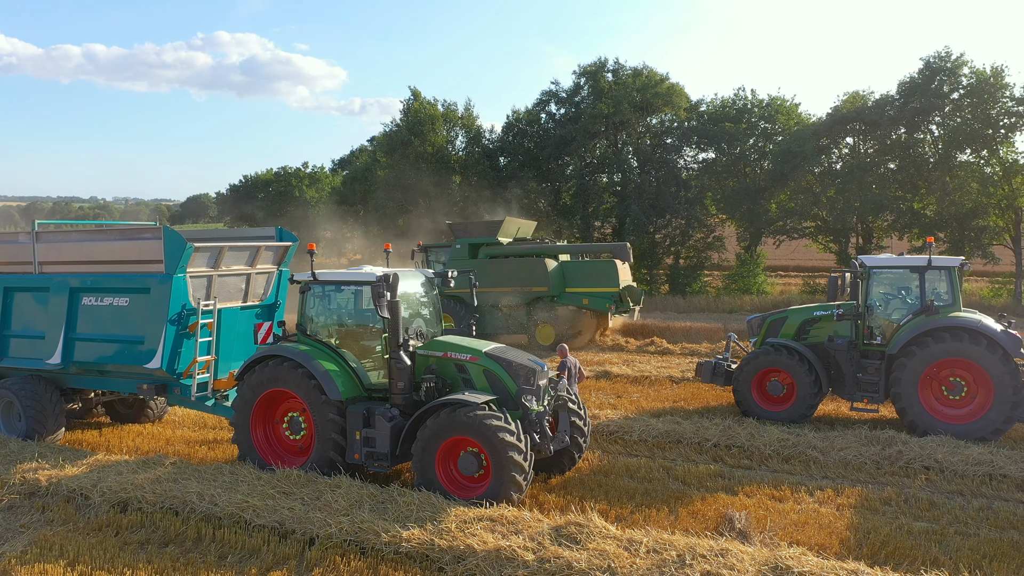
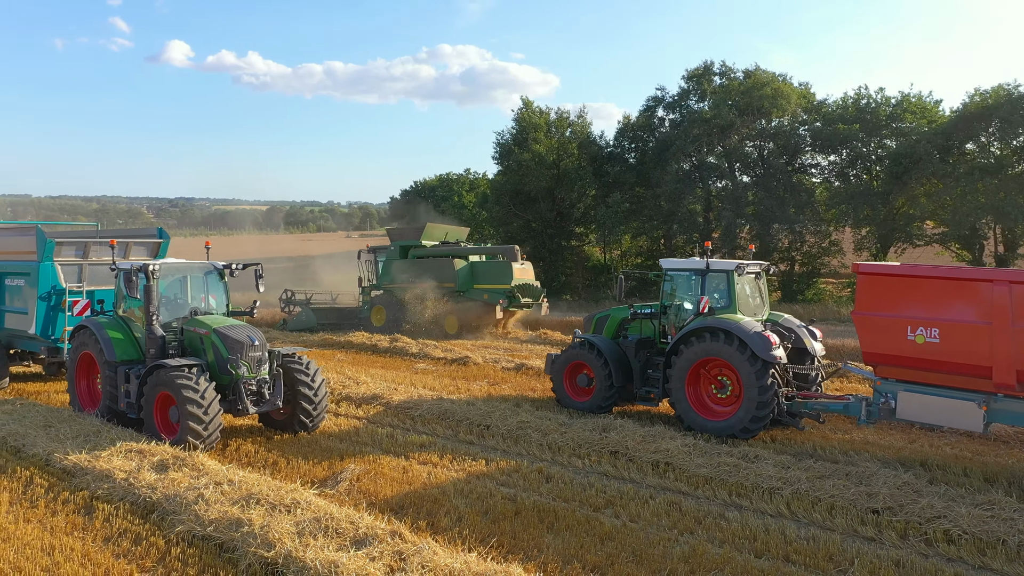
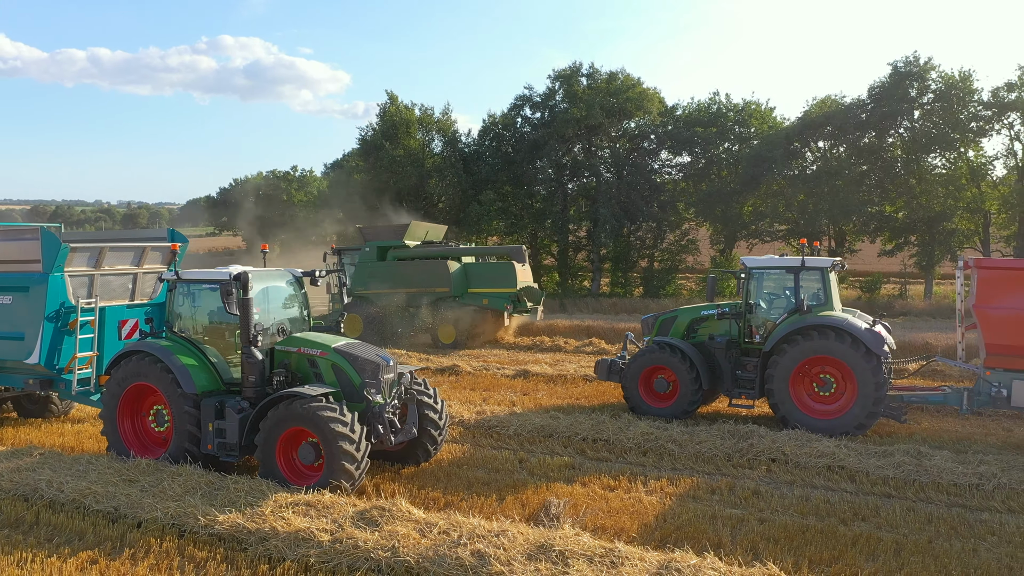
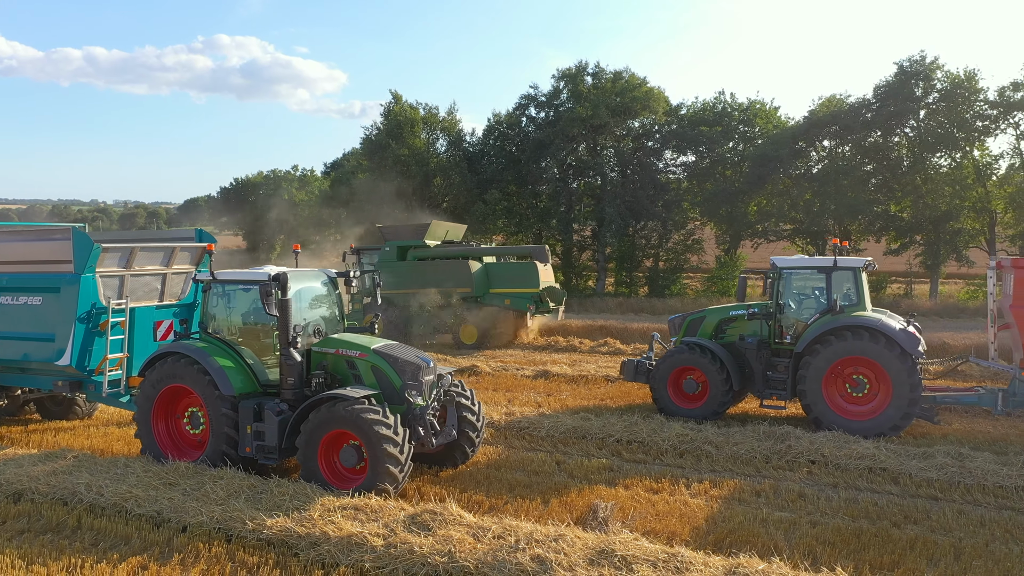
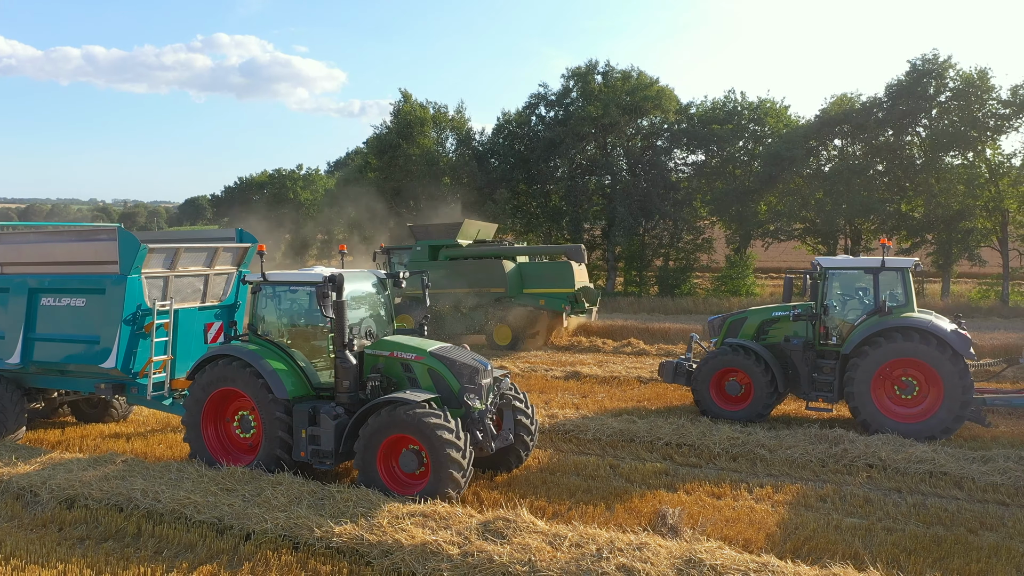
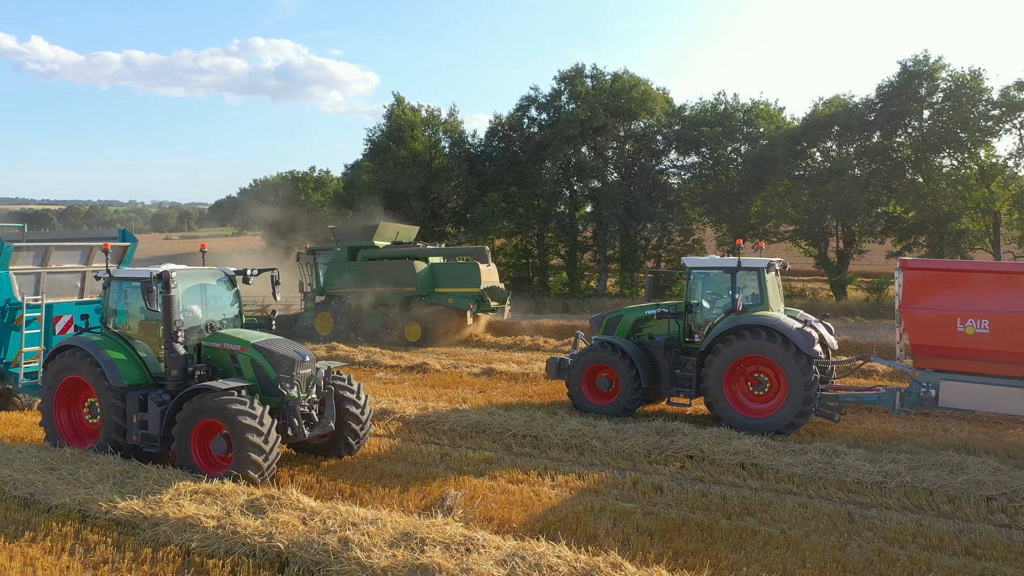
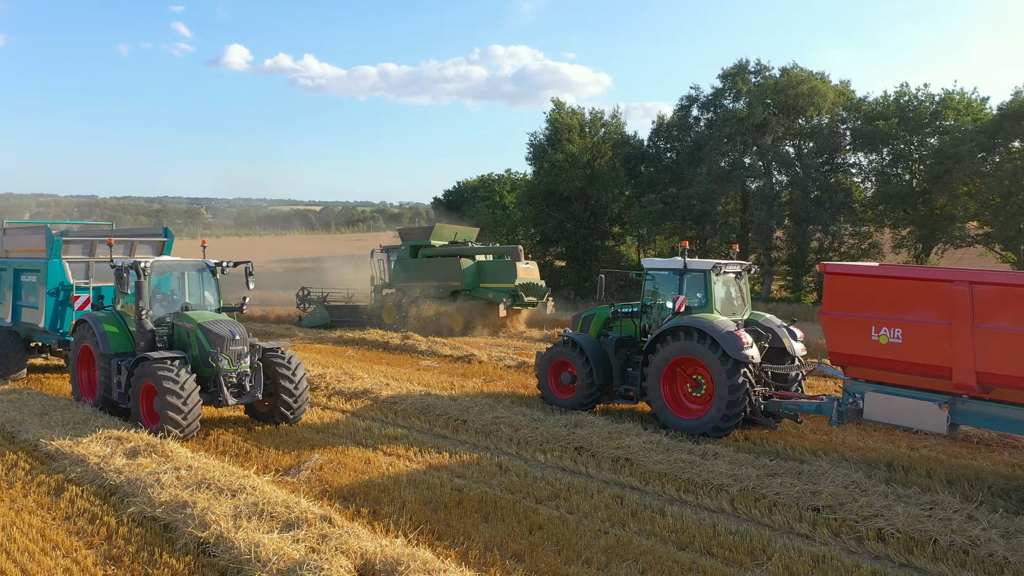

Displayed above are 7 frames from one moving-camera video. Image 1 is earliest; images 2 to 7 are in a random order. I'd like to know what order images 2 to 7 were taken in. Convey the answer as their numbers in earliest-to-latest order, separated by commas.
5, 4, 3, 6, 2, 7
